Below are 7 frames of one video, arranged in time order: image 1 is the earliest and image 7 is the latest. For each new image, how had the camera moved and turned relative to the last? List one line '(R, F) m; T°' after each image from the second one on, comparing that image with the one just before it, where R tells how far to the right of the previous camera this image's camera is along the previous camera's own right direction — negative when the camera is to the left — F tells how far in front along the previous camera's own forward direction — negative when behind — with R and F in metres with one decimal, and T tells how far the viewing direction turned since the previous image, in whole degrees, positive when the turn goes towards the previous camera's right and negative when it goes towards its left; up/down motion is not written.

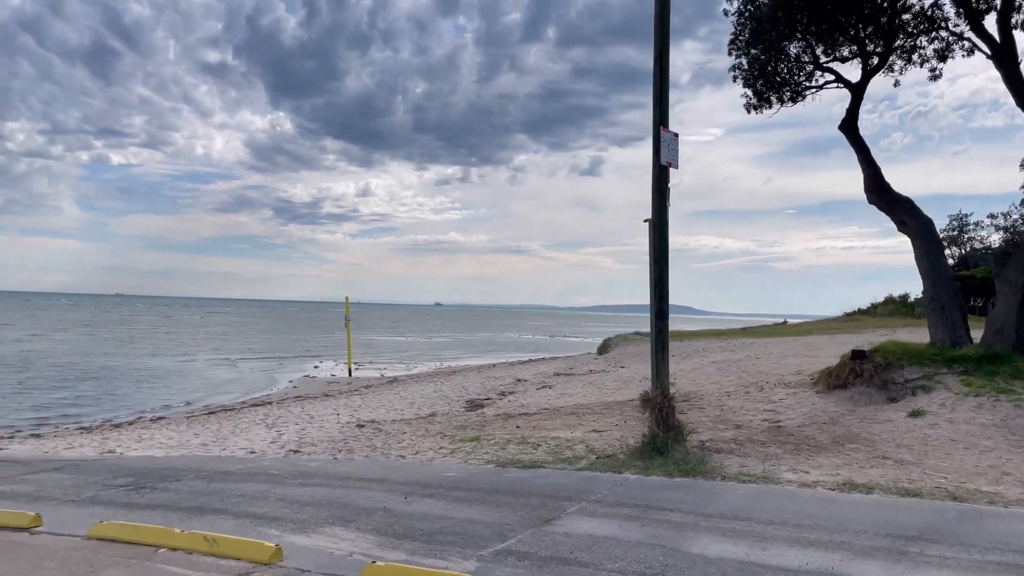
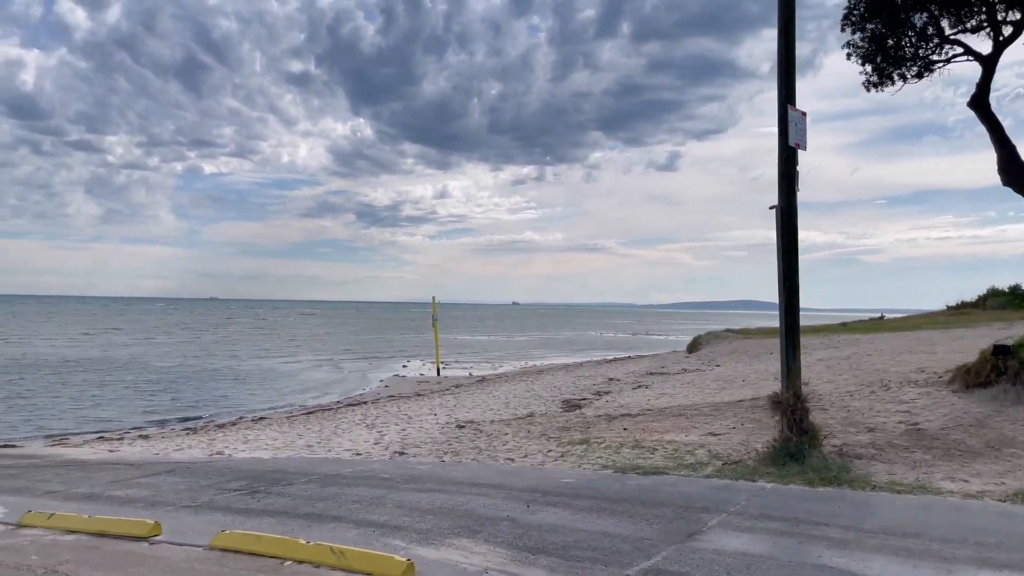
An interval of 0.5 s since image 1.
(-0.3, +0.4) m; -6°
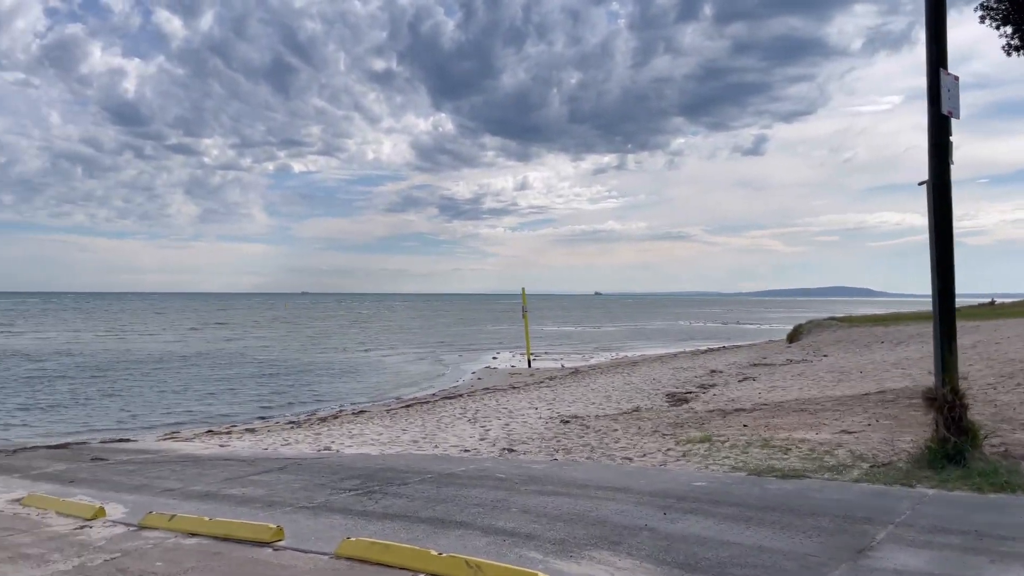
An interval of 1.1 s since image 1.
(-0.3, +0.4) m; -6°
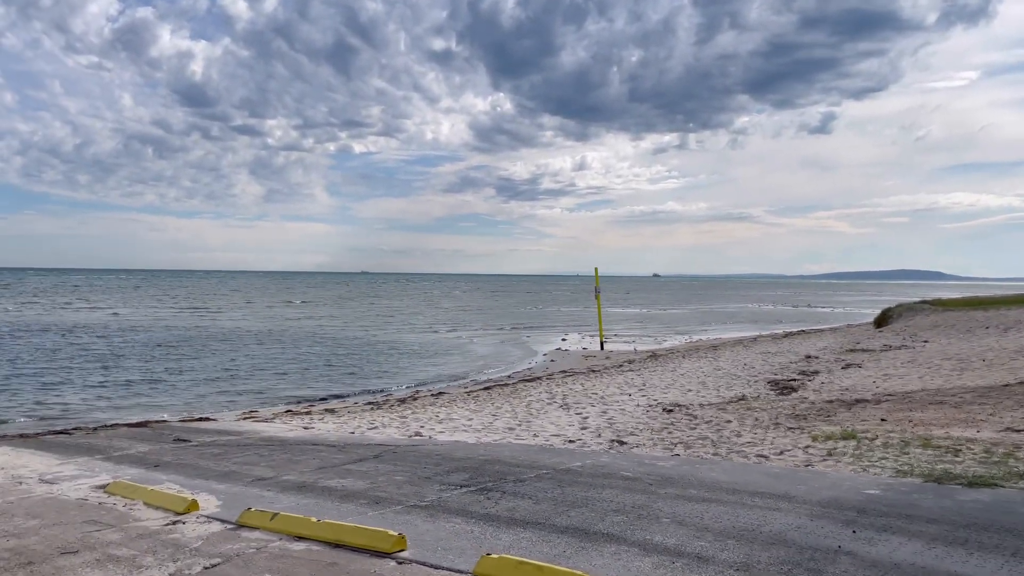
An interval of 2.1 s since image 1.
(-0.6, +0.8) m; -4°
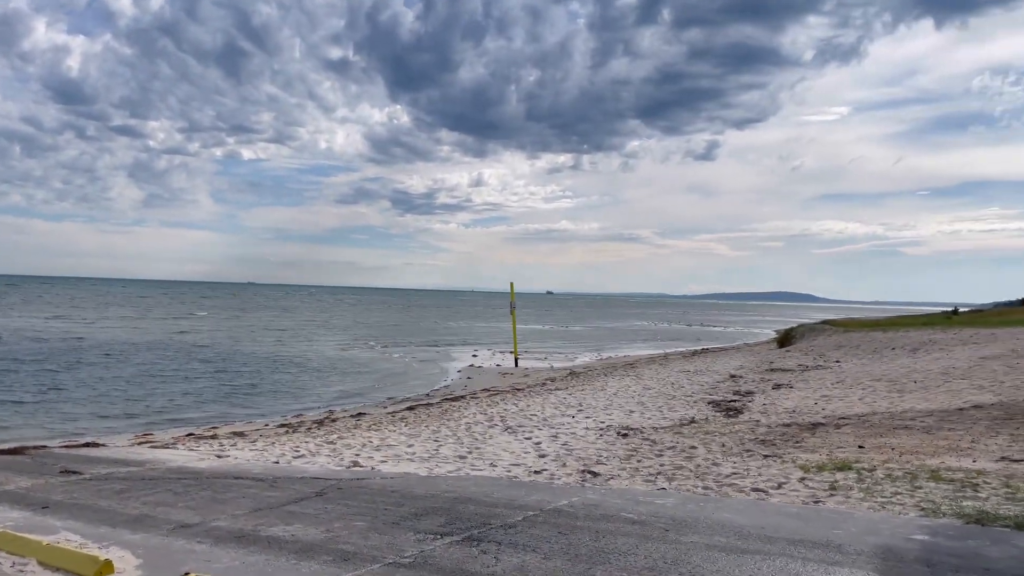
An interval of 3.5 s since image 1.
(-0.6, +0.9) m; +7°
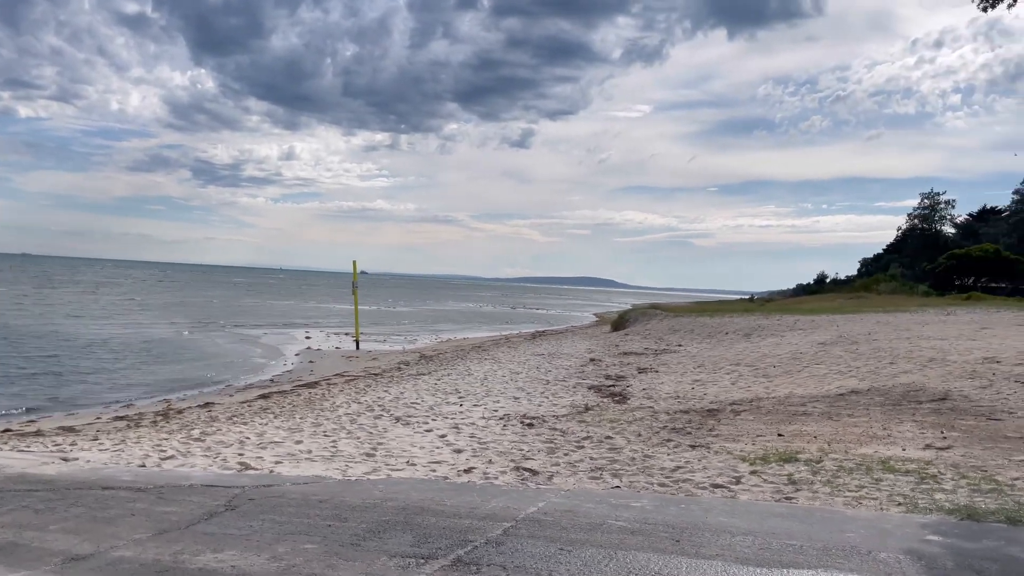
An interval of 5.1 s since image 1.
(-1.0, +0.9) m; +13°
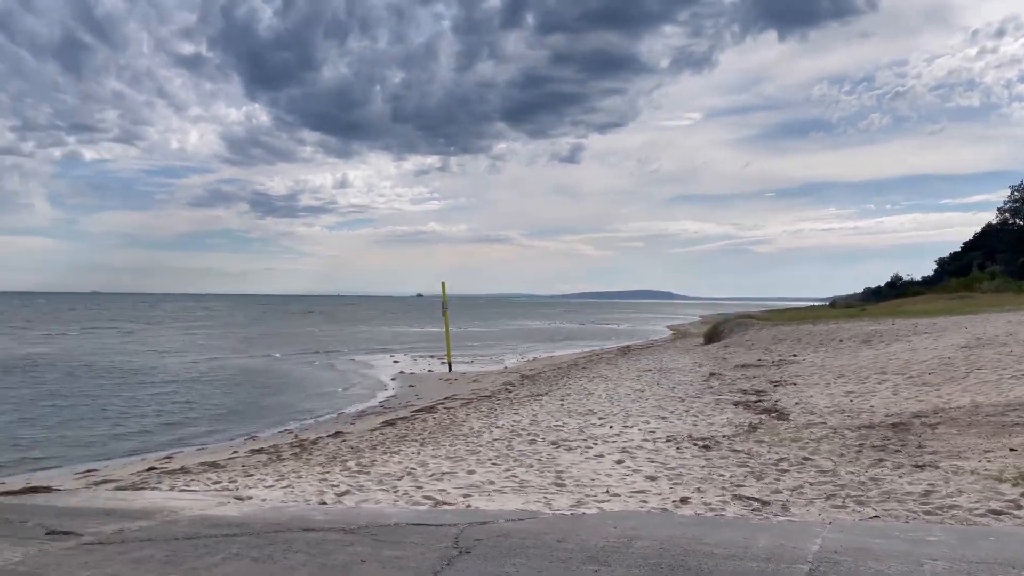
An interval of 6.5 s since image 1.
(-1.2, +0.5) m; -4°
